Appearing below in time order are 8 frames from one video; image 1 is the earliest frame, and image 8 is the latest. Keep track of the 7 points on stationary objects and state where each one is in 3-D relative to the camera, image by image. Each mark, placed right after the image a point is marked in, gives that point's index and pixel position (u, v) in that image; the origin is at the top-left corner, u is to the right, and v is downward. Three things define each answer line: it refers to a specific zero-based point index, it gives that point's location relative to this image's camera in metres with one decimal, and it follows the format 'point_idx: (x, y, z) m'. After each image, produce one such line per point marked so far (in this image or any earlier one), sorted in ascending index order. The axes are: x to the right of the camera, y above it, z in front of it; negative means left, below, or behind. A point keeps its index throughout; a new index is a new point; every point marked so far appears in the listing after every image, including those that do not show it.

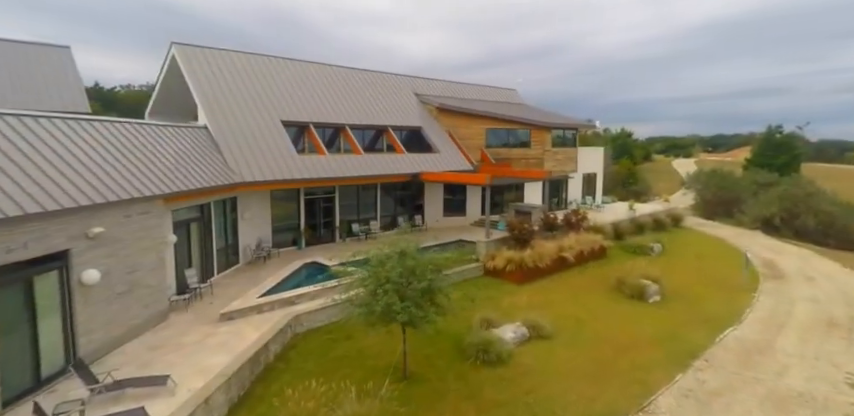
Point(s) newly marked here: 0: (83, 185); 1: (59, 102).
0: (-7.0, +0.5, +9.2) m
1: (-14.9, +4.6, +18.8) m
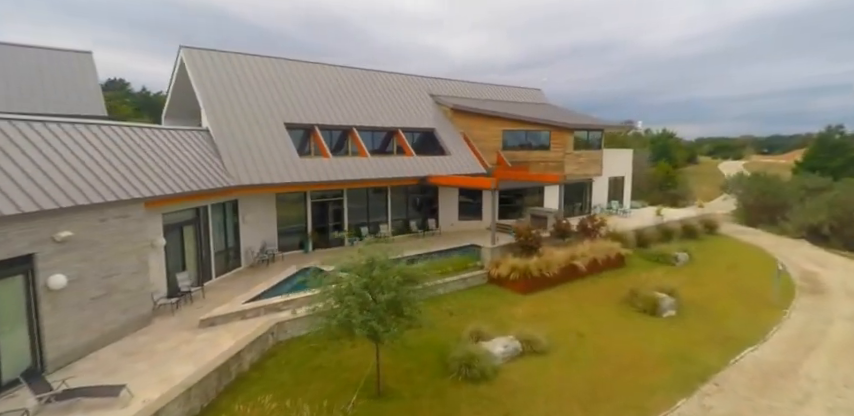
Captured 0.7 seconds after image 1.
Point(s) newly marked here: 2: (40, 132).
0: (-7.5, +0.4, +9.2) m
1: (-14.6, +4.6, +19.4) m
2: (-8.7, +1.5, +10.0) m
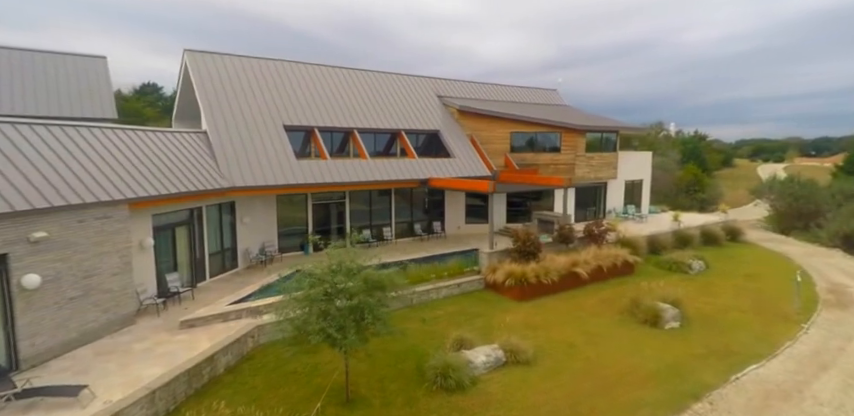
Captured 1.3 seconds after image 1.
0: (-8.1, +0.4, +9.3) m
1: (-14.5, +4.6, +20.0) m
2: (-9.2, +1.5, +10.2) m
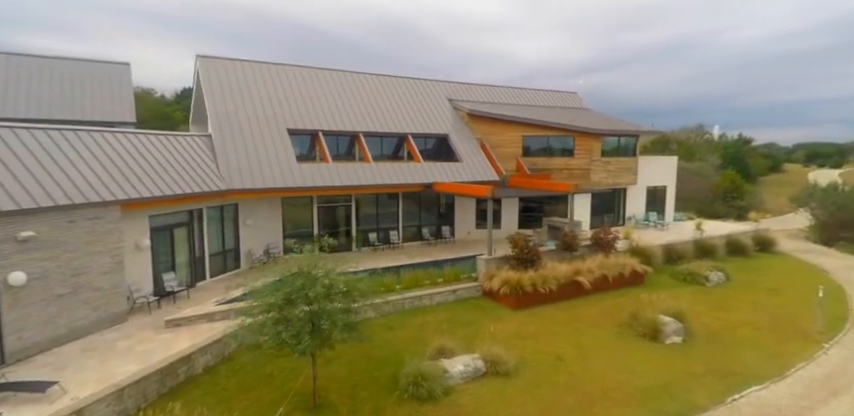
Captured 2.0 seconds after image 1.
0: (-8.7, +0.3, +9.8) m
1: (-14.3, +4.6, +20.9) m
2: (-9.8, +1.5, +10.8) m
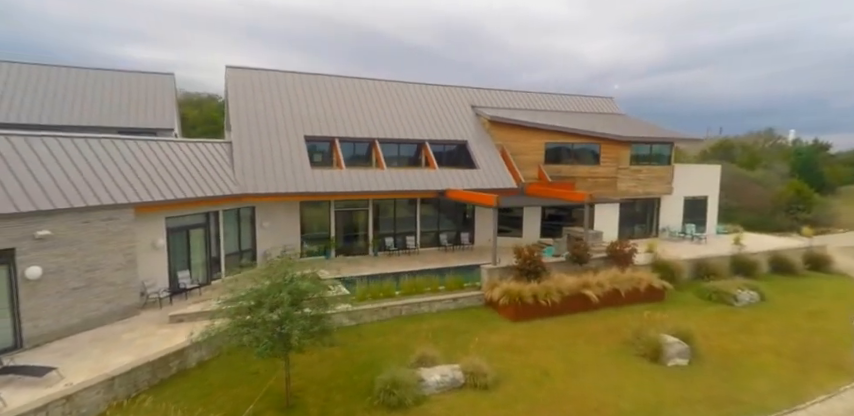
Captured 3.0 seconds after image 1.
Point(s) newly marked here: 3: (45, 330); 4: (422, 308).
0: (-9.2, +0.3, +10.9) m
1: (-13.4, +4.7, +22.6) m
2: (-10.1, +1.5, +12.0) m
3: (-9.0, -2.9, +11.0) m
4: (-0.2, -3.3, +15.3) m
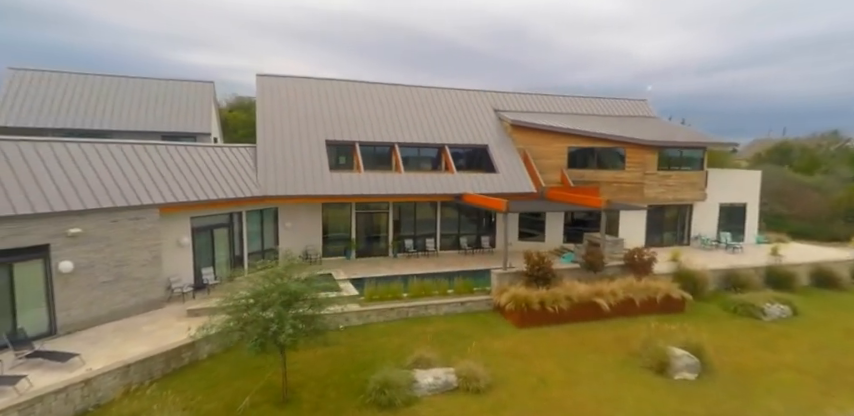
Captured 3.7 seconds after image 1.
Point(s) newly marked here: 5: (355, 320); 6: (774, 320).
0: (-9.3, +0.3, +12.1) m
1: (-12.3, +4.7, +24.1) m
2: (-10.1, +1.5, +13.2) m
3: (-9.1, -2.9, +12.1) m
4: (+0.1, -3.4, +15.5) m
5: (-2.3, -3.5, +14.6) m
6: (+13.0, -4.2, +17.5) m
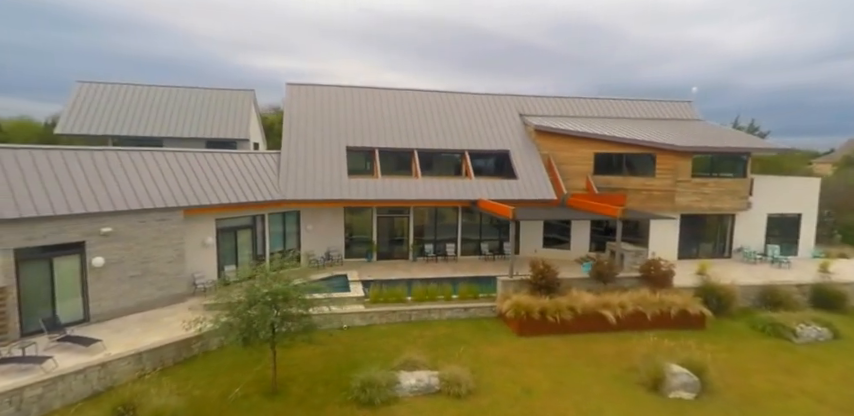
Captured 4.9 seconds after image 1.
0: (-9.5, +0.3, +13.6) m
1: (-11.0, +4.7, +25.9) m
2: (-10.1, +1.5, +14.9) m
3: (-9.4, -2.9, +13.7) m
4: (+0.2, -3.7, +15.9) m
5: (-2.3, -3.7, +15.3) m
6: (+13.2, -4.7, +16.3) m
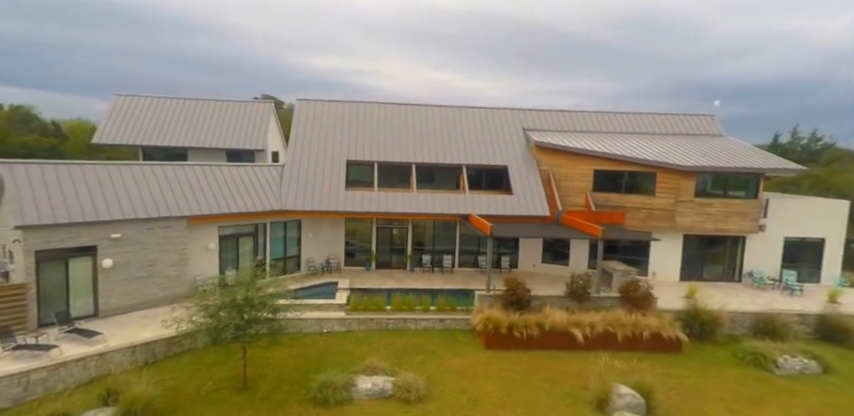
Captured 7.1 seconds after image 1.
0: (-10.4, 0.0, +15.5) m
1: (-10.5, +4.3, +27.9) m
2: (-10.8, +1.2, +16.8) m
3: (-10.4, -3.2, +15.5) m
4: (-0.7, -4.2, +16.8) m
5: (-3.2, -4.2, +16.4) m
6: (+12.3, -5.6, +15.9) m
